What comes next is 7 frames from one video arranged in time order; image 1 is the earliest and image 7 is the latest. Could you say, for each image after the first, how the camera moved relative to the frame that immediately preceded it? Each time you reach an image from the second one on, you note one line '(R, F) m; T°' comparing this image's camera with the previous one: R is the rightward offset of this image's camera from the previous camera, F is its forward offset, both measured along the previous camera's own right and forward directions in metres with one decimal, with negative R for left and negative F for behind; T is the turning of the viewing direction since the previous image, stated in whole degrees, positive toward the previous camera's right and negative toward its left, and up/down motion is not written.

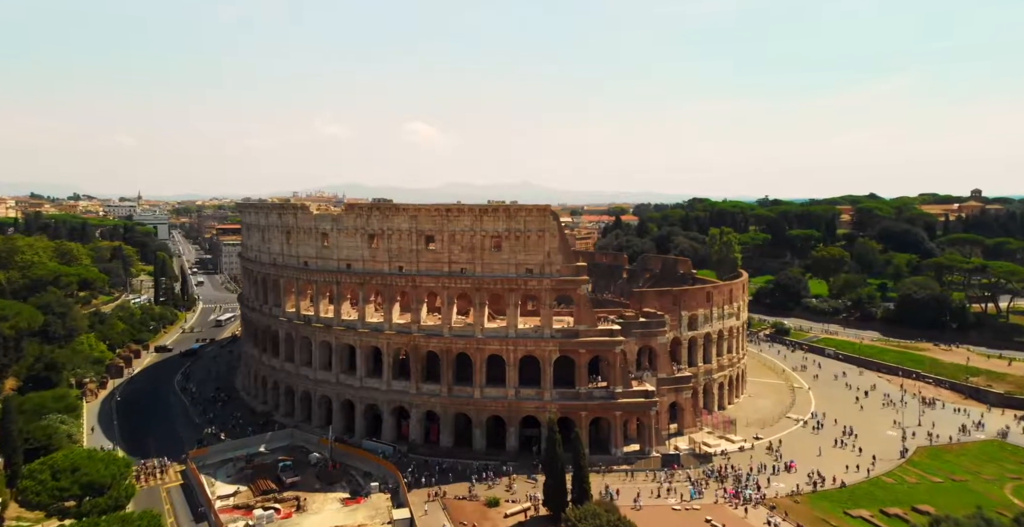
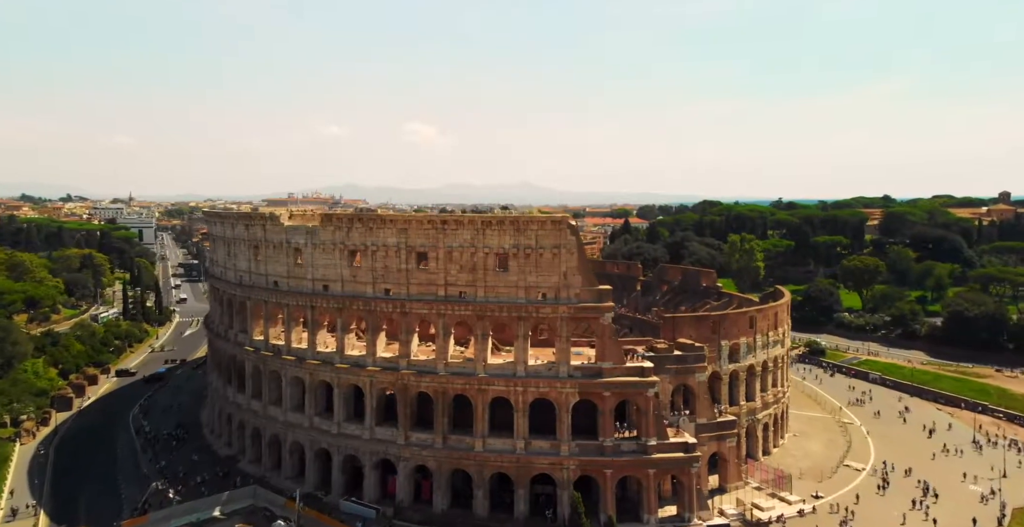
(-0.5, +8.2) m; 0°
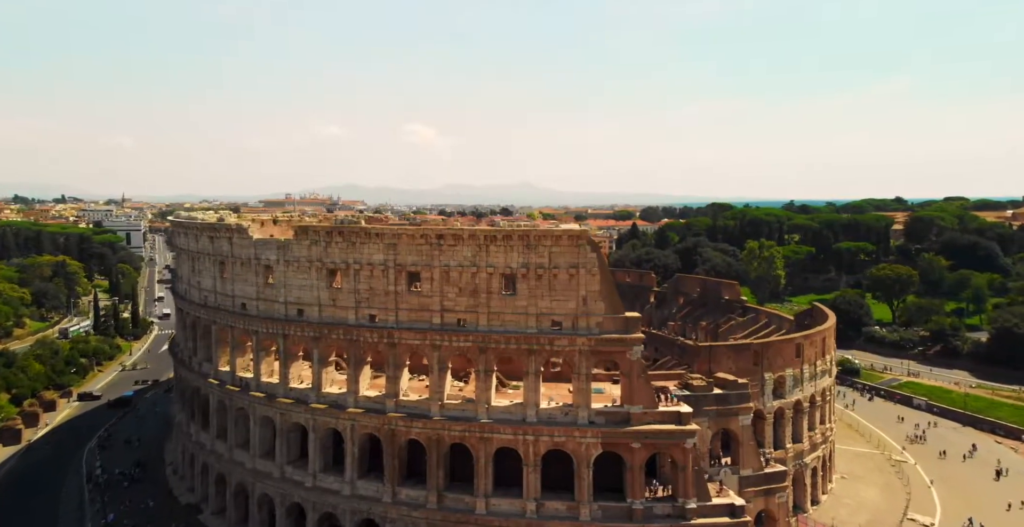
(-0.4, +6.4) m; 0°
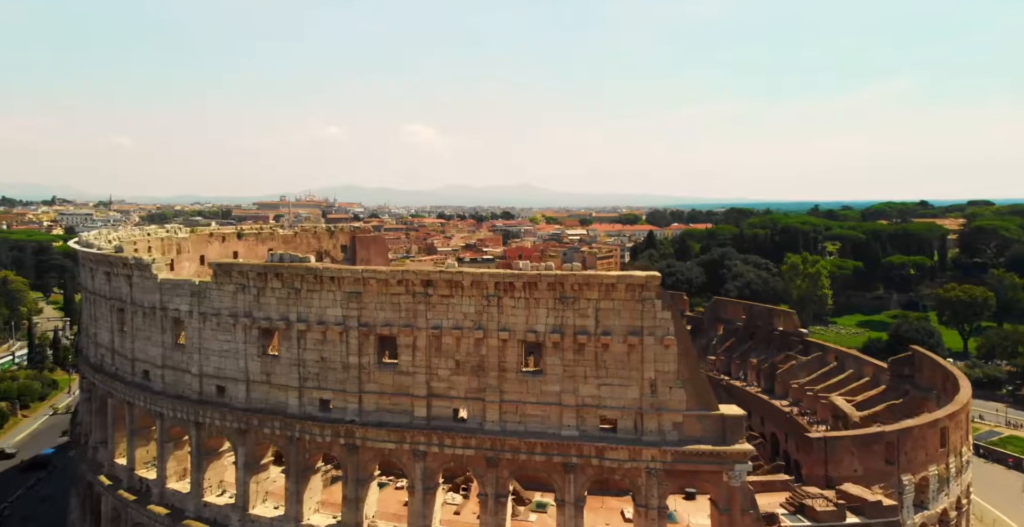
(-0.8, +11.8) m; 0°
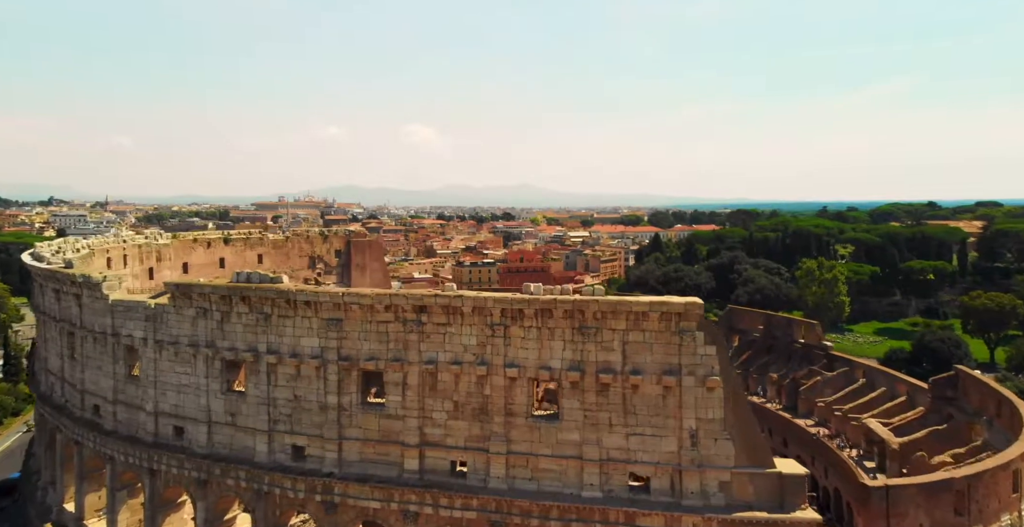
(-0.2, +3.6) m; 0°
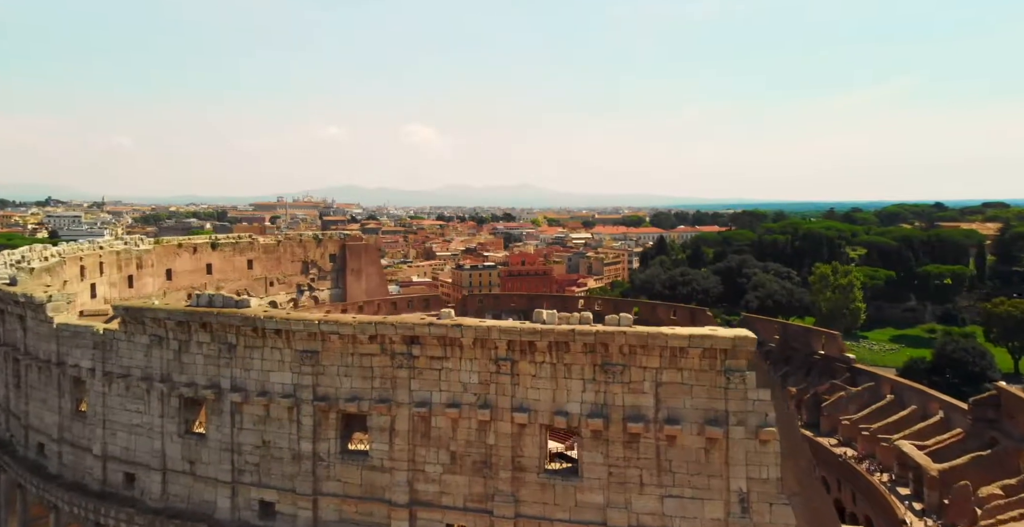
(-0.2, +3.0) m; 0°
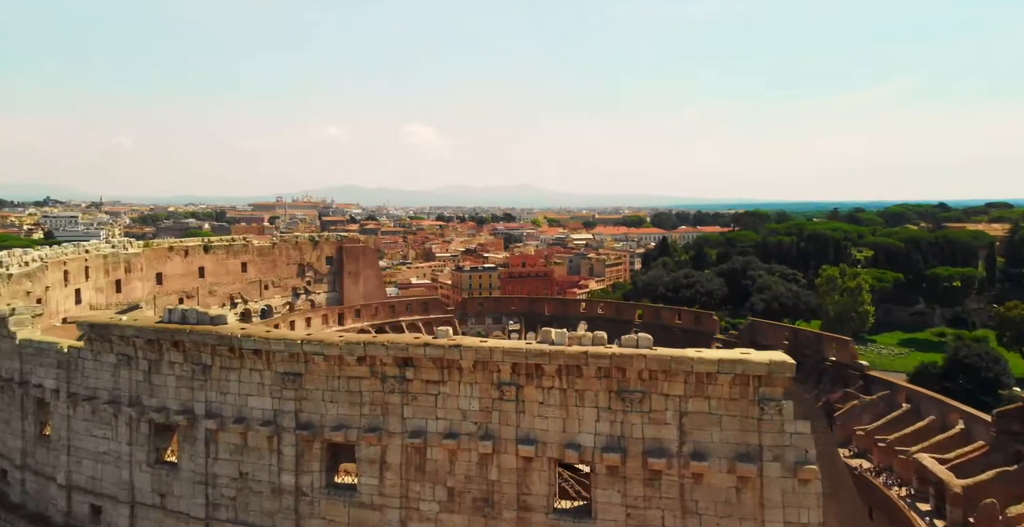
(-0.1, +1.6) m; 0°
